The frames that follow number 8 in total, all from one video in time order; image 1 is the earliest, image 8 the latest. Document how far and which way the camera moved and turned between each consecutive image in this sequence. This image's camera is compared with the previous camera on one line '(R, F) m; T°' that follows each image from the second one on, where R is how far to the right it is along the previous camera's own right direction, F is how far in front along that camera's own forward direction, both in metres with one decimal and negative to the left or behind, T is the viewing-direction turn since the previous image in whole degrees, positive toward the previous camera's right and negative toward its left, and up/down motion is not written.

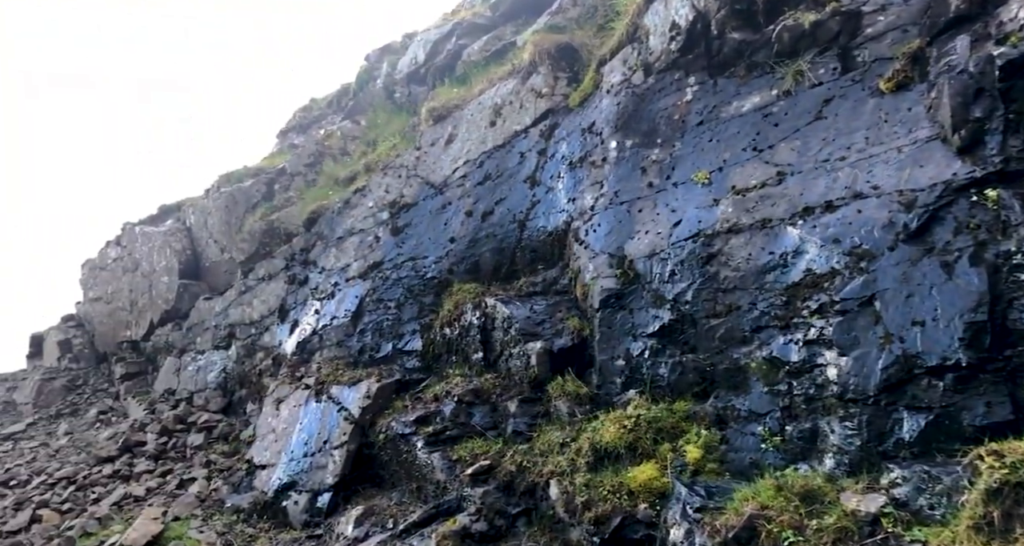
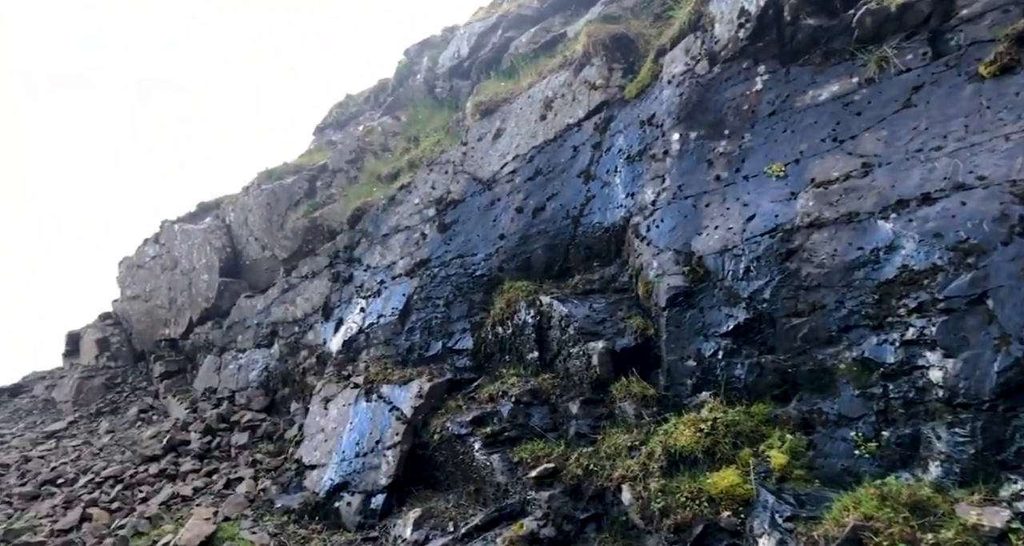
(-0.5, +0.3) m; -2°
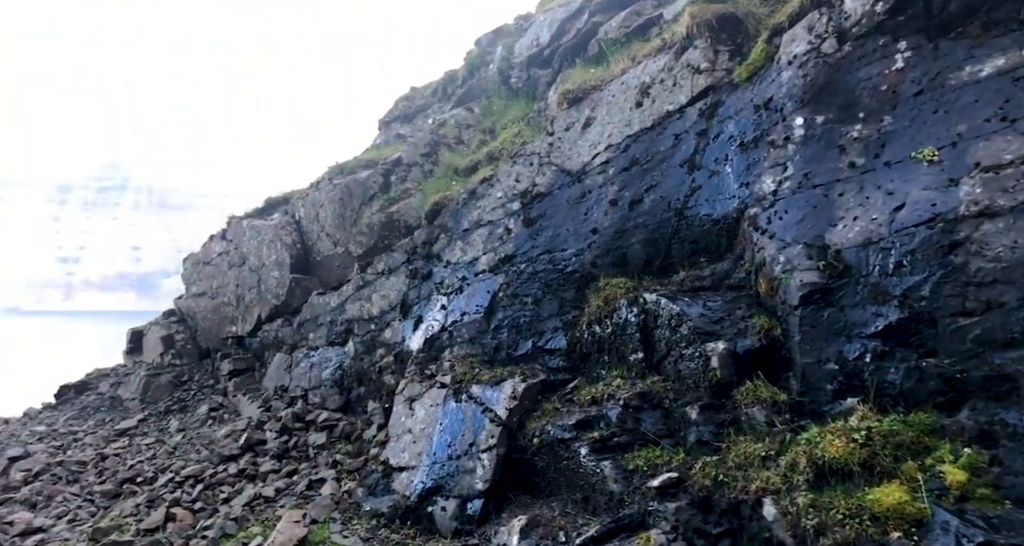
(-1.0, +0.5) m; -3°
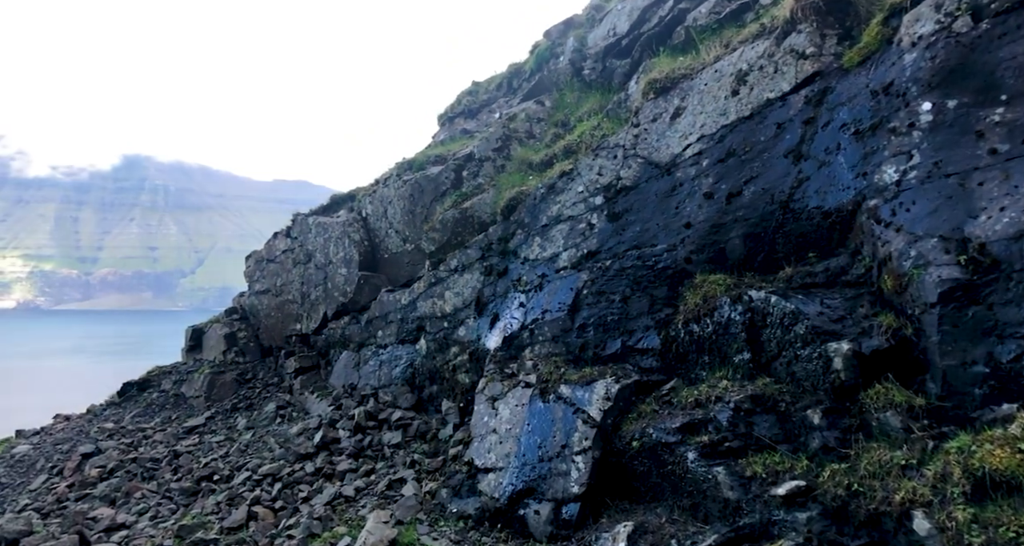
(-0.9, +0.3) m; -3°
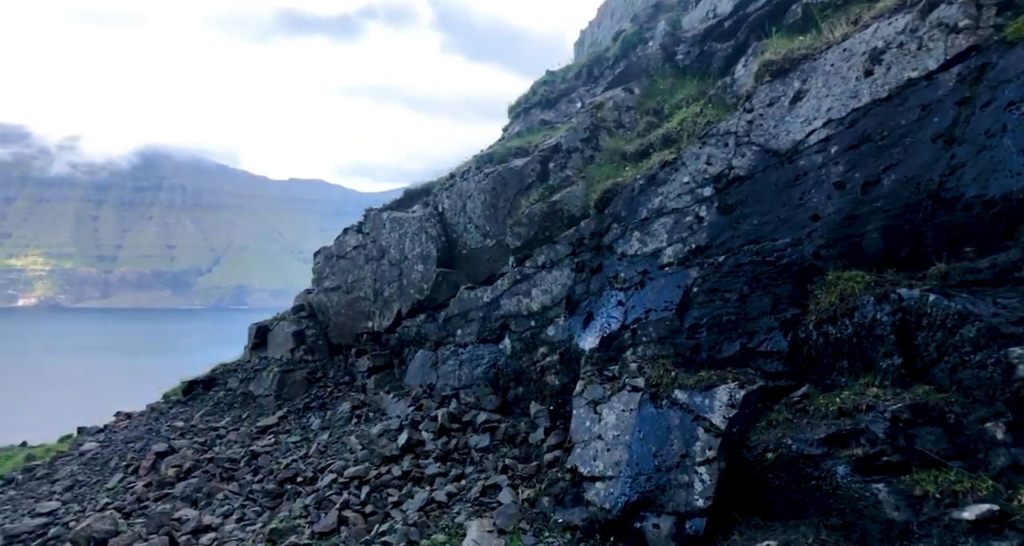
(-1.1, +0.6) m; -3°
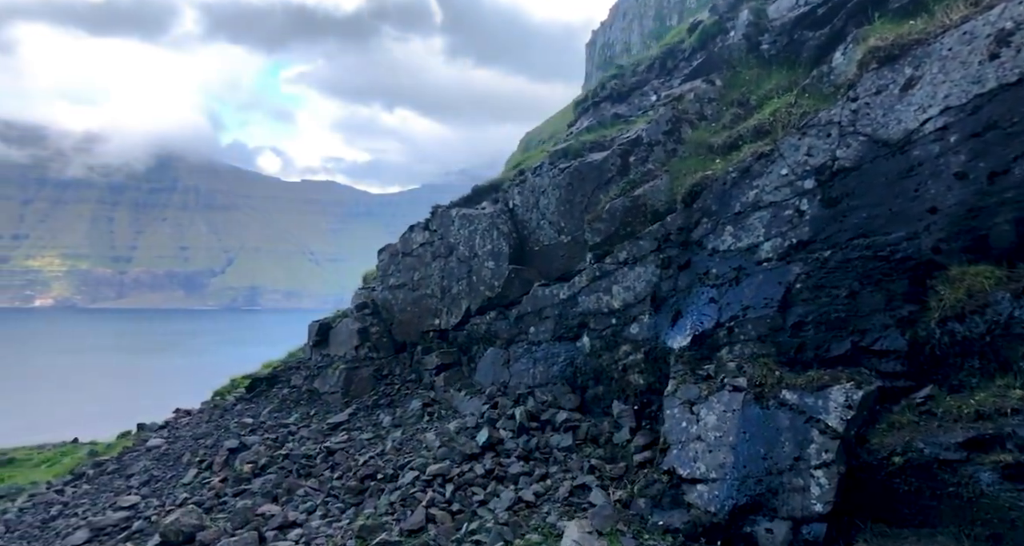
(-1.0, +0.2) m; -3°
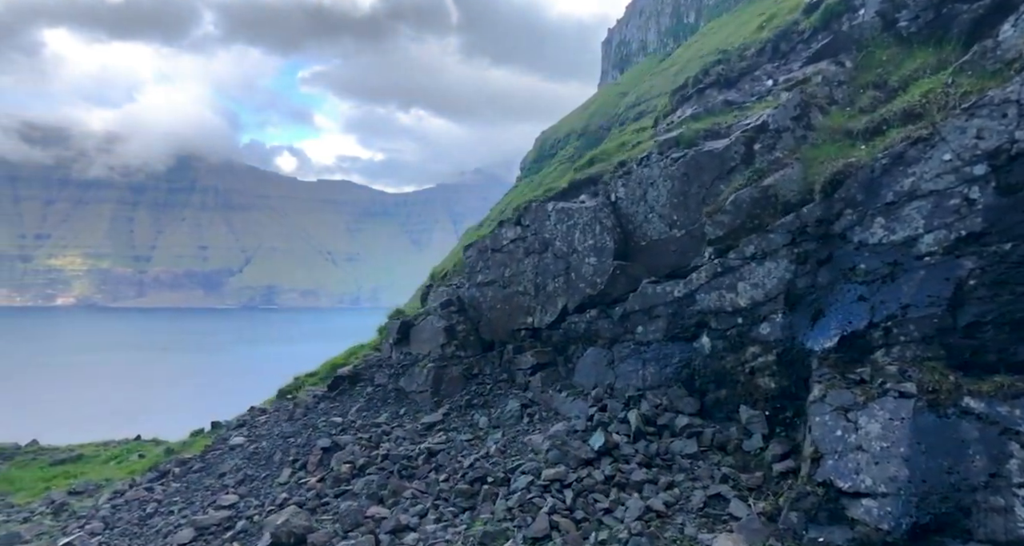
(-1.4, +0.6) m; -4°
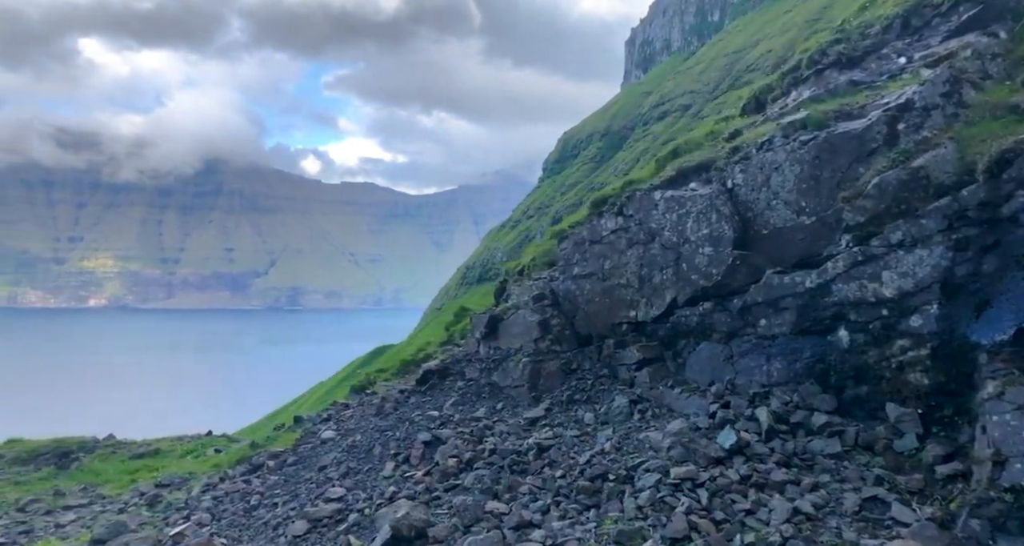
(-1.4, +0.4) m; -4°
